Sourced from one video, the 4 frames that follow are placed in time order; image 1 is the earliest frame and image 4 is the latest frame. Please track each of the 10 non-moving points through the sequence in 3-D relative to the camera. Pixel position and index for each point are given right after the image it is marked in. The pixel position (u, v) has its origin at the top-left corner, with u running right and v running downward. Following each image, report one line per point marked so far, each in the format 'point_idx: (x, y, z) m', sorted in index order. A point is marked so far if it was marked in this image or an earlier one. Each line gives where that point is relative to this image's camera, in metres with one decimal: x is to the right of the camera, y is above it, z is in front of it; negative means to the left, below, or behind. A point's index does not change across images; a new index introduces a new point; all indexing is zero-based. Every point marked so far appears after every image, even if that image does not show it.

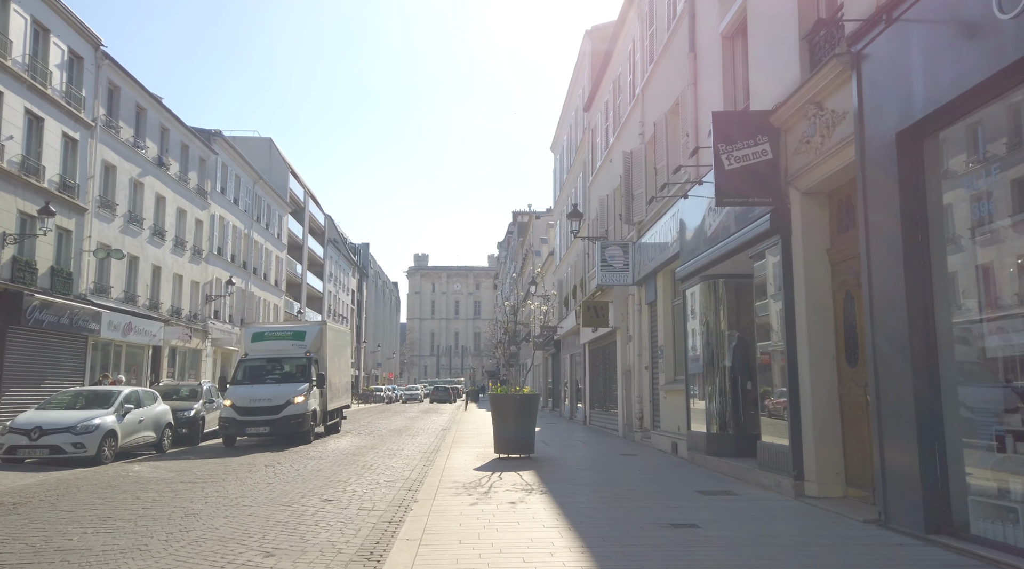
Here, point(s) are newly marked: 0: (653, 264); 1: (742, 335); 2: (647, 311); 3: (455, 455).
0: (+2.9, +0.4, +15.9) m
1: (+3.5, -0.8, +11.8) m
2: (+3.0, -0.6, +17.3) m
3: (-1.1, -3.3, +14.9) m
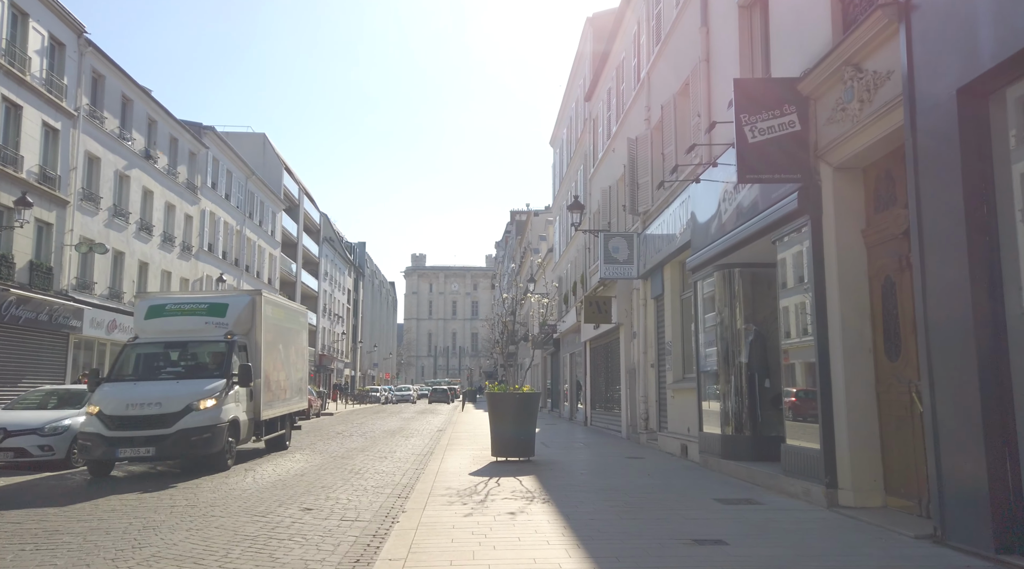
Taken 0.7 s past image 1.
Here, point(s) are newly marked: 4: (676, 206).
0: (+2.9, +0.5, +15.0) m
1: (+3.4, -0.6, +10.9) m
2: (+2.9, -0.4, +16.4) m
3: (-1.1, -3.1, +14.0) m
4: (+2.9, +1.4, +13.7) m
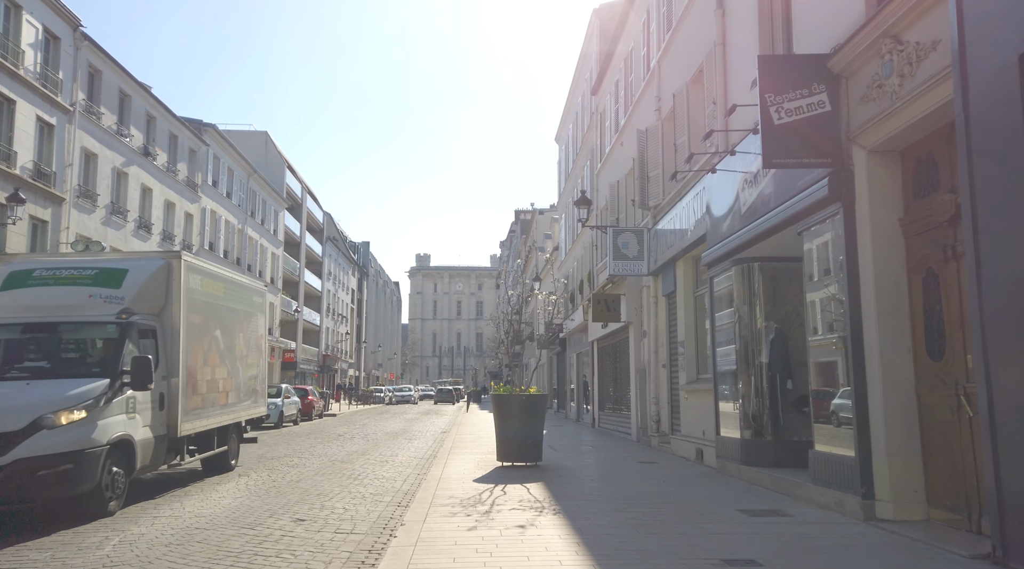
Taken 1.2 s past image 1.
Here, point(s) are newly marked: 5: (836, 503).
0: (+3.0, +0.6, +14.4) m
1: (+3.5, -0.5, +10.3) m
2: (+3.1, -0.4, +15.7) m
3: (-1.0, -3.1, +13.4) m
4: (+3.0, +1.5, +13.0) m
5: (+3.1, -2.1, +7.4) m
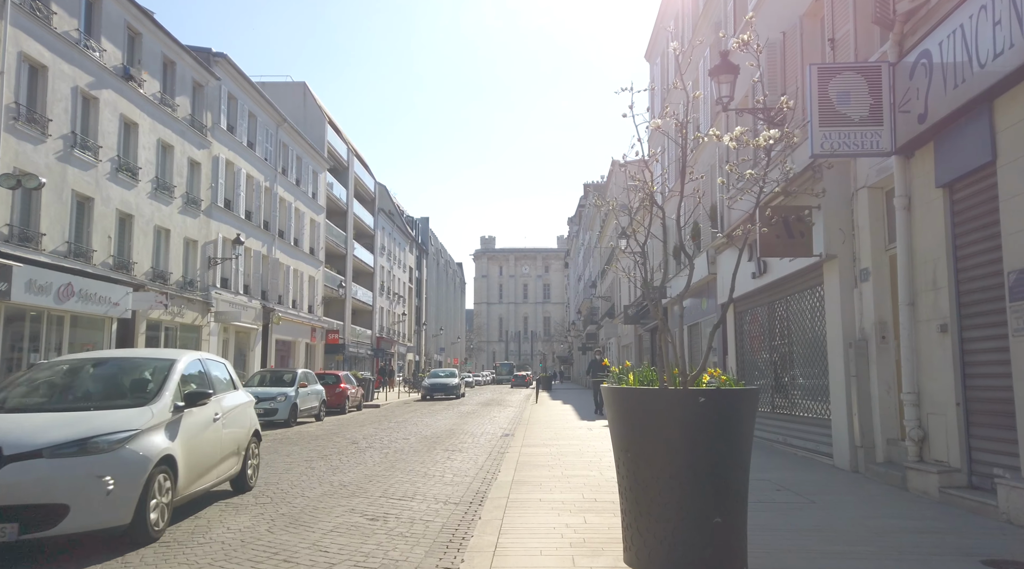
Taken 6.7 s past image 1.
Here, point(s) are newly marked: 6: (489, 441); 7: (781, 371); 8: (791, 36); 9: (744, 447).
0: (+4.0, +1.7, +6.4) m
1: (+4.2, +0.5, +2.3) m
2: (+4.2, +0.8, +7.8) m
3: (0.0, -2.0, +5.9) m
4: (+3.9, +2.6, +5.1) m
5: (+3.6, -1.0, -0.5) m
6: (-0.5, -3.3, +16.3) m
7: (+4.4, -1.4, +12.8) m
8: (+4.1, +3.8, +12.1) m
9: (+1.4, -0.9, +4.6) m
